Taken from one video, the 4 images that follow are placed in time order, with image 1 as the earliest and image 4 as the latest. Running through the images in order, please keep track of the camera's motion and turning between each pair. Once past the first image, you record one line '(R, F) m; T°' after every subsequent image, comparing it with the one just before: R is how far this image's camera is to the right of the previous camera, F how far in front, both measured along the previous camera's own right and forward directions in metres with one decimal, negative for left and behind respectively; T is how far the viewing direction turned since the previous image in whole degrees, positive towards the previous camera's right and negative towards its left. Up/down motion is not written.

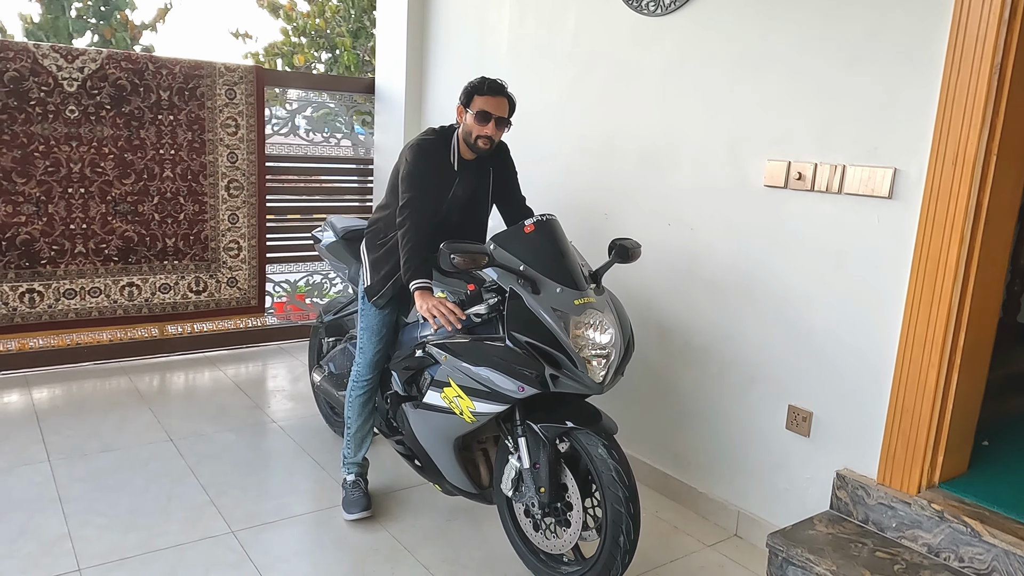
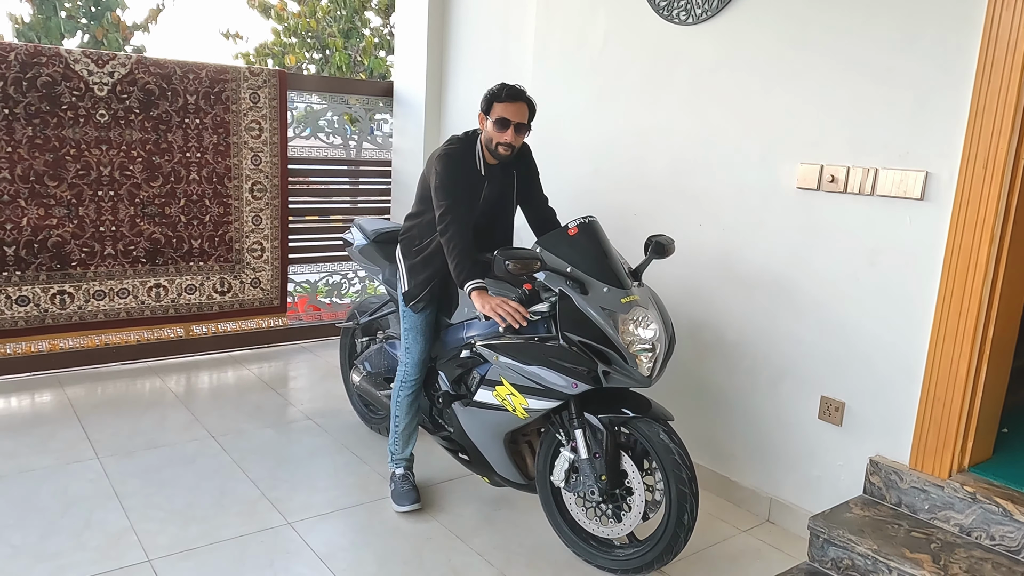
(-0.2, -0.1) m; +1°
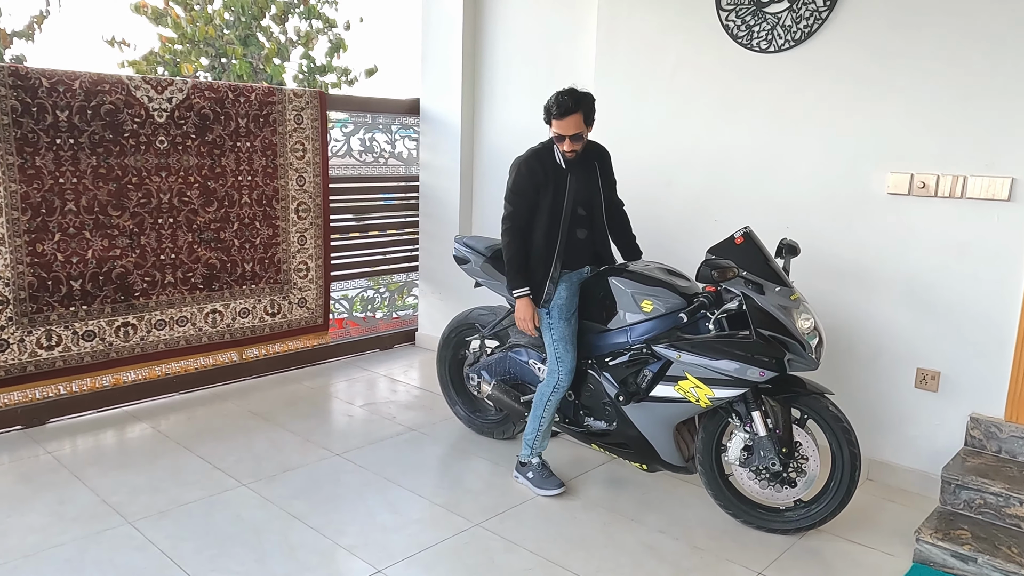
(-0.9, -0.1) m; +9°
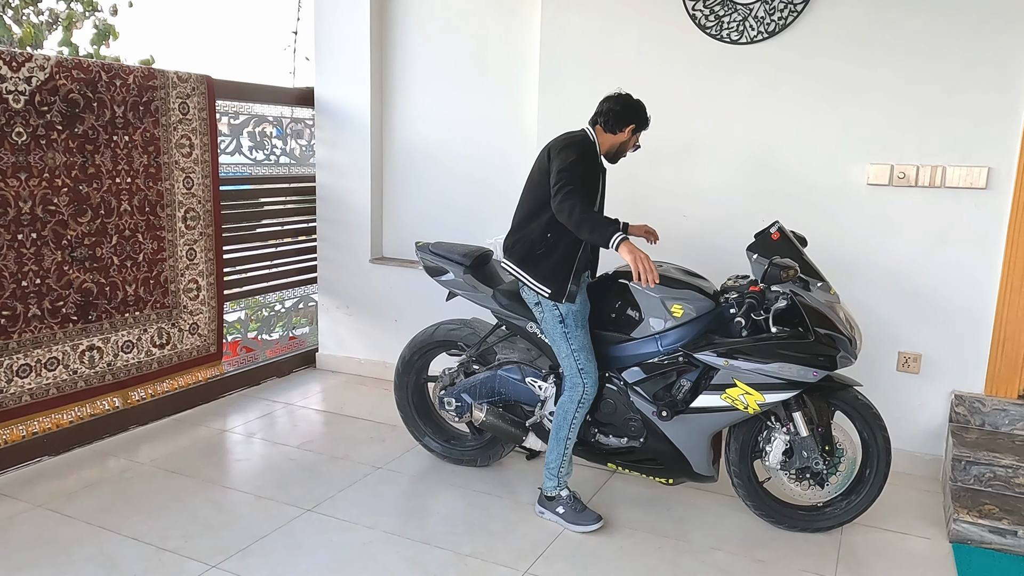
(-0.7, +0.4) m; +16°
